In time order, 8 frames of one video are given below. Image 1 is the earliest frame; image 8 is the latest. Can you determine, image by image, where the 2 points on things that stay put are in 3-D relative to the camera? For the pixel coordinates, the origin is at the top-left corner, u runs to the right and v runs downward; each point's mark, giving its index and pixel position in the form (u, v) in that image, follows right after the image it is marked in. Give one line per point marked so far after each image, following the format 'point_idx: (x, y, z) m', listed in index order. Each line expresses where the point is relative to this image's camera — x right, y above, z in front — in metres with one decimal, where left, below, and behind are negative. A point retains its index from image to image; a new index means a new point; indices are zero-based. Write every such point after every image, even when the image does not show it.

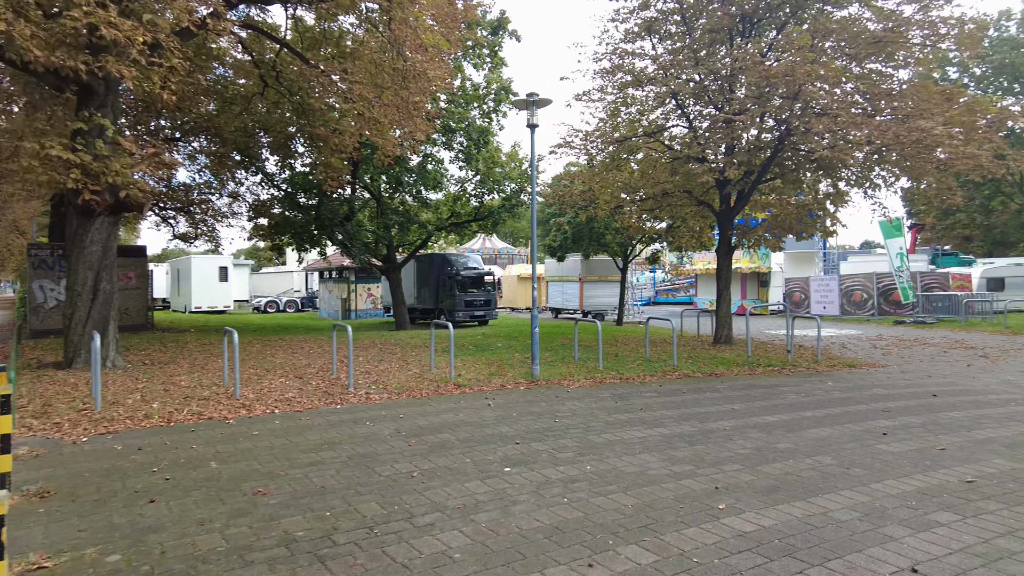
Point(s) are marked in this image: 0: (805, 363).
0: (+4.6, -1.2, +10.3) m
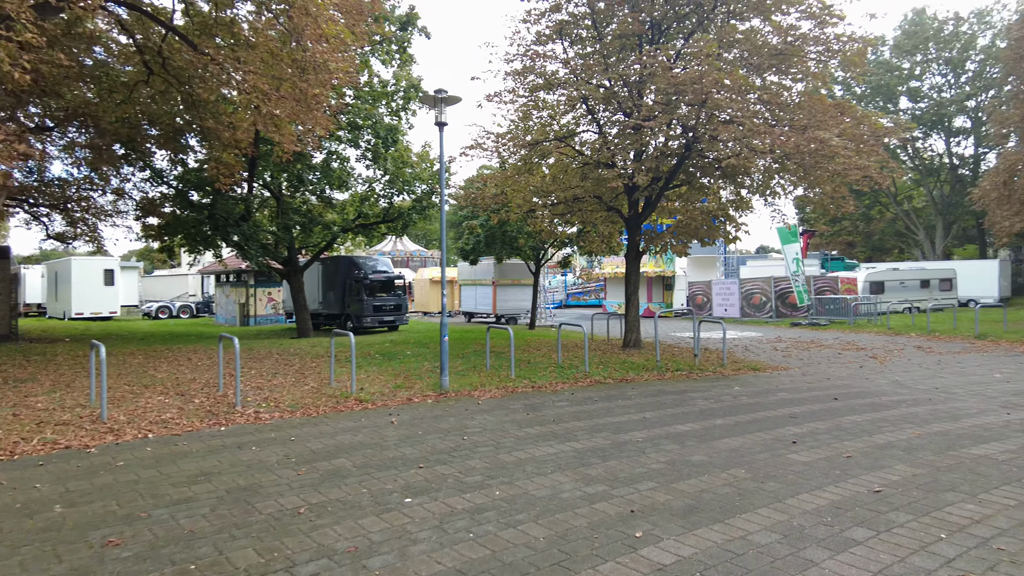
0: (+3.2, -1.3, +10.5) m
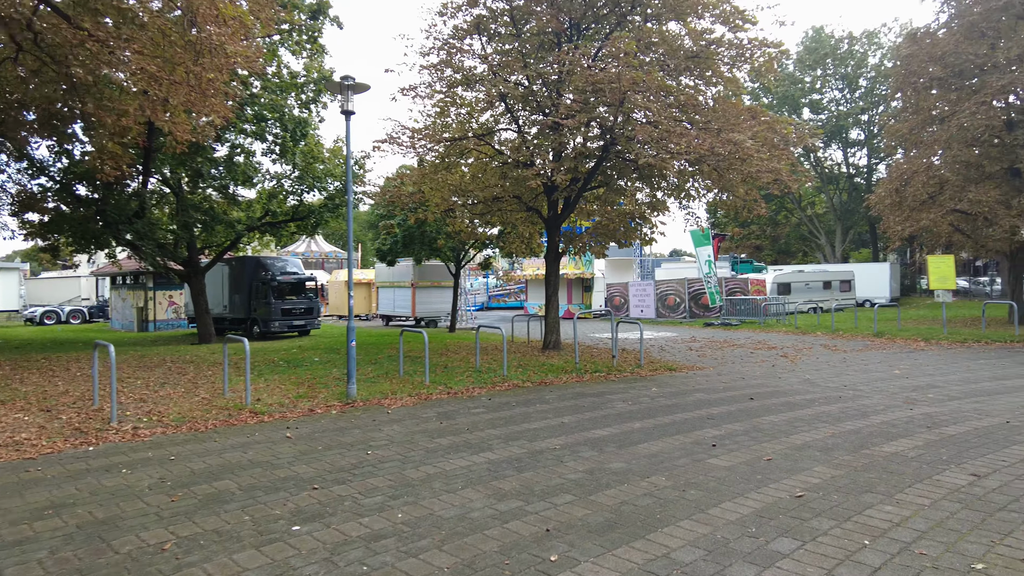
0: (+1.9, -1.3, +10.4) m
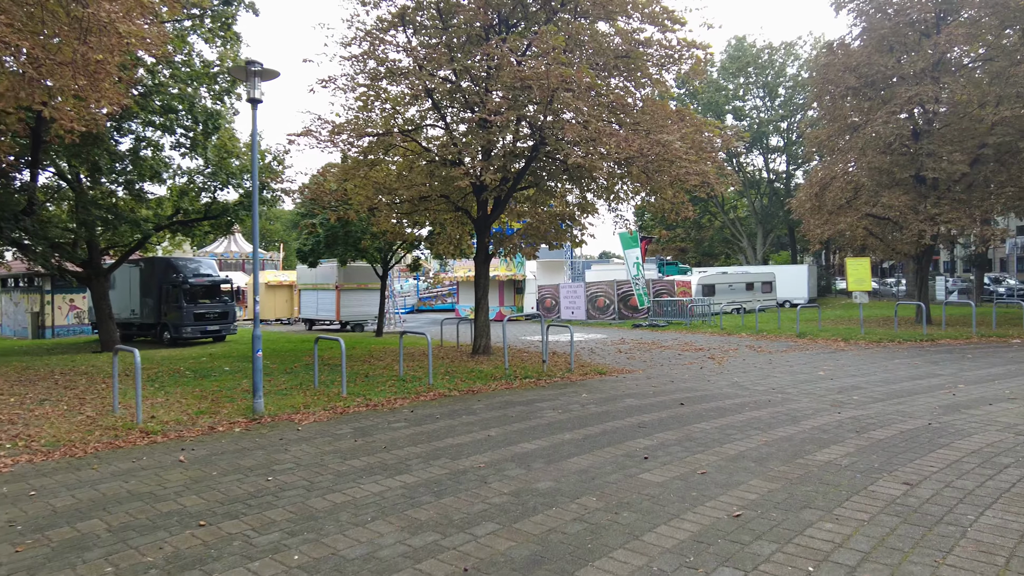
0: (+0.7, -1.3, +10.1) m
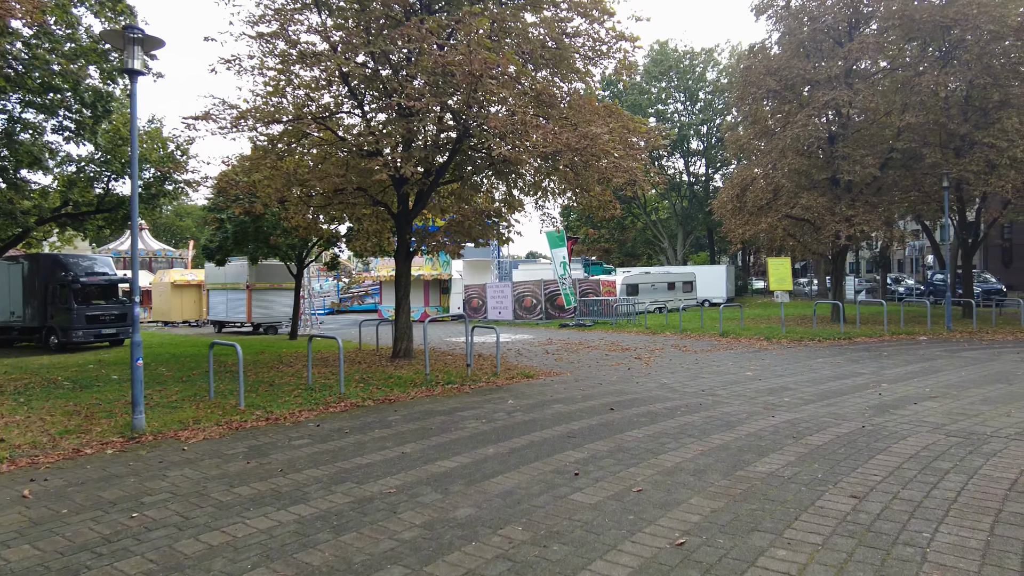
0: (-0.4, -1.3, +9.6) m
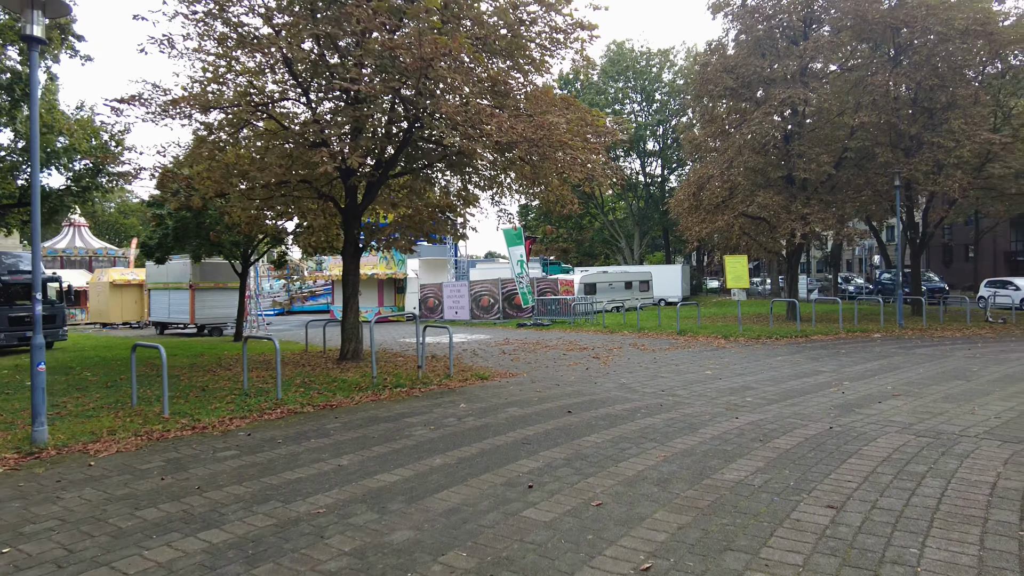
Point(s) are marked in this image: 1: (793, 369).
0: (-1.1, -1.3, +9.1) m
1: (+4.1, -1.2, +9.3) m
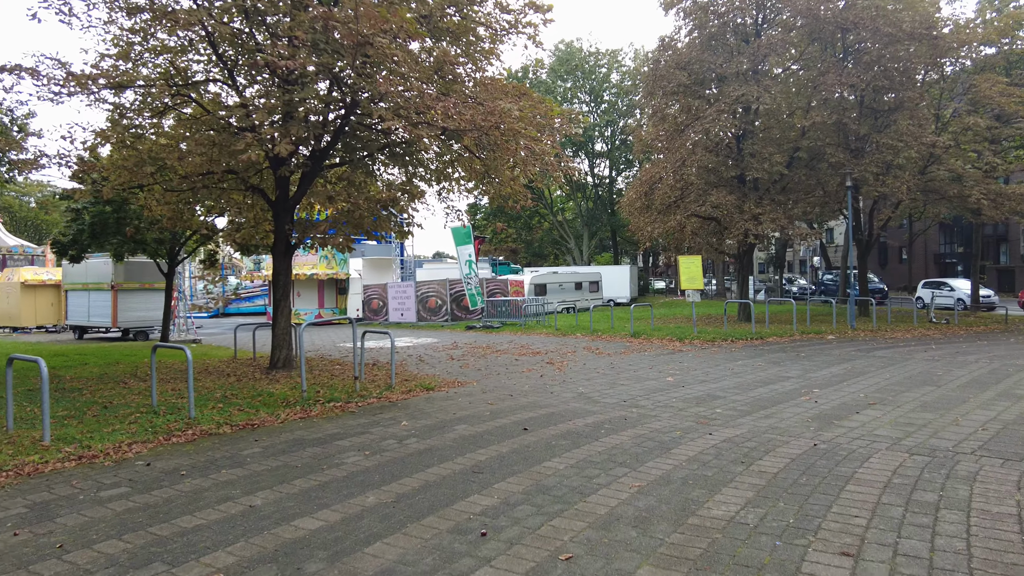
0: (-1.7, -1.3, +8.2) m
1: (+3.4, -1.2, +8.9) m
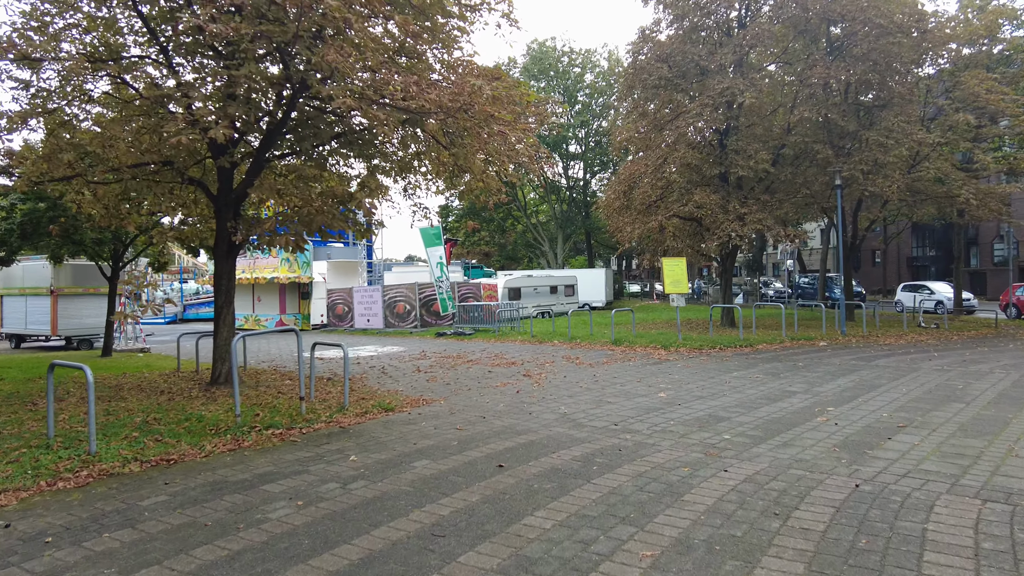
0: (-2.0, -1.4, +7.1) m
1: (+3.0, -1.2, +8.0) m
